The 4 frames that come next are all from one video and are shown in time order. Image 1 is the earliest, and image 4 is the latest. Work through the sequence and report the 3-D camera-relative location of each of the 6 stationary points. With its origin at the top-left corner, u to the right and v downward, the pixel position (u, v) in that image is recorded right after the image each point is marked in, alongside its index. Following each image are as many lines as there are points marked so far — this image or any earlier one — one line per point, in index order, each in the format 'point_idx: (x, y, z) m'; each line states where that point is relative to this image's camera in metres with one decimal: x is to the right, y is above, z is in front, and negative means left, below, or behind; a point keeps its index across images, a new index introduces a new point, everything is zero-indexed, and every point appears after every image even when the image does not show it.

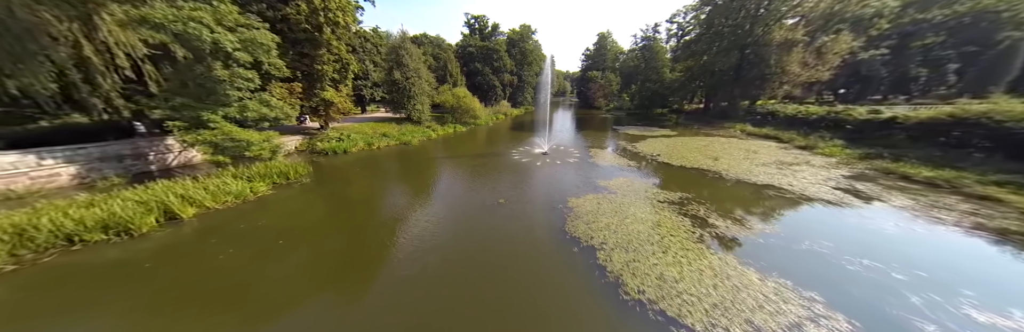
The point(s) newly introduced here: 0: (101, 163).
0: (-15.4, +0.1, +7.8) m
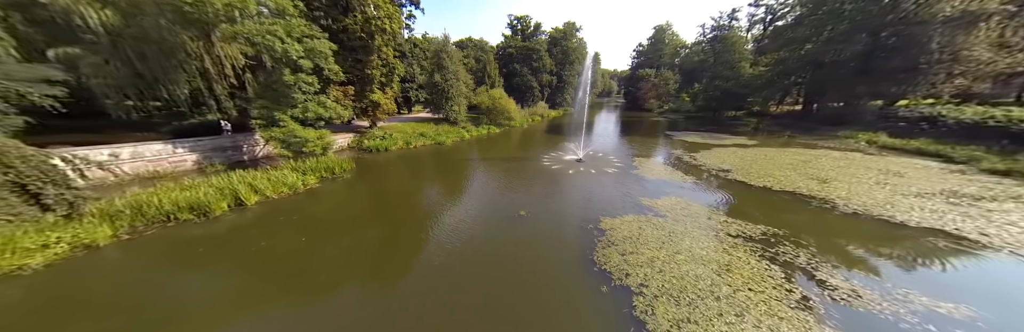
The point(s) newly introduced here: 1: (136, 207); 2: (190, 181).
0: (-14.2, +0.6, +9.9) m
1: (-10.8, -1.2, +6.0) m
2: (-11.9, -0.5, +7.7) m
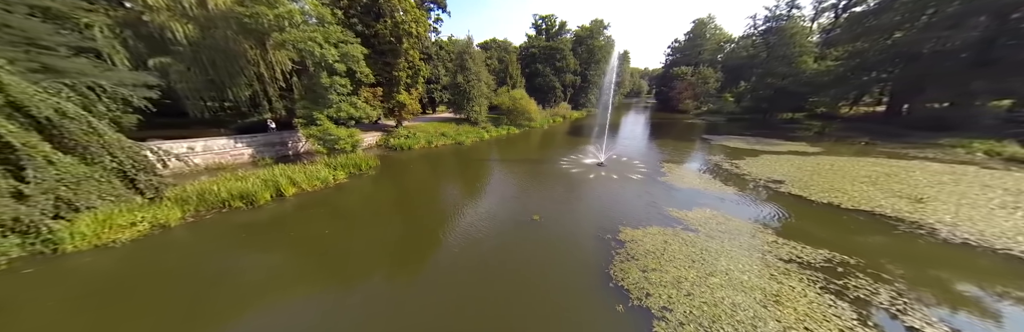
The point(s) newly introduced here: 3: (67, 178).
0: (-13.3, +1.0, +11.2) m
1: (-10.5, -0.9, +6.9) m
2: (-11.3, -0.2, +8.8) m
3: (-9.9, -0.3, +4.6) m
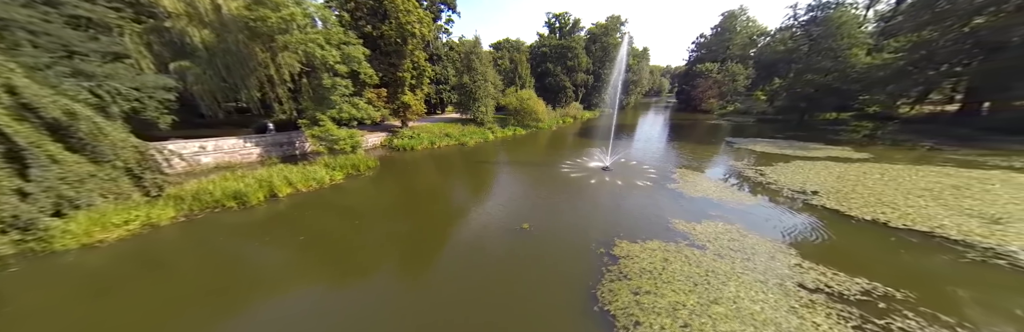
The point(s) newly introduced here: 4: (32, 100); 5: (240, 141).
0: (-13.3, +1.1, +11.7) m
1: (-10.7, -0.8, +7.3) m
2: (-11.4, -0.2, +9.2) m
3: (-10.3, -0.2, +4.9) m
4: (-9.9, +1.4, +4.3) m
5: (-13.8, +1.3, +10.7) m
